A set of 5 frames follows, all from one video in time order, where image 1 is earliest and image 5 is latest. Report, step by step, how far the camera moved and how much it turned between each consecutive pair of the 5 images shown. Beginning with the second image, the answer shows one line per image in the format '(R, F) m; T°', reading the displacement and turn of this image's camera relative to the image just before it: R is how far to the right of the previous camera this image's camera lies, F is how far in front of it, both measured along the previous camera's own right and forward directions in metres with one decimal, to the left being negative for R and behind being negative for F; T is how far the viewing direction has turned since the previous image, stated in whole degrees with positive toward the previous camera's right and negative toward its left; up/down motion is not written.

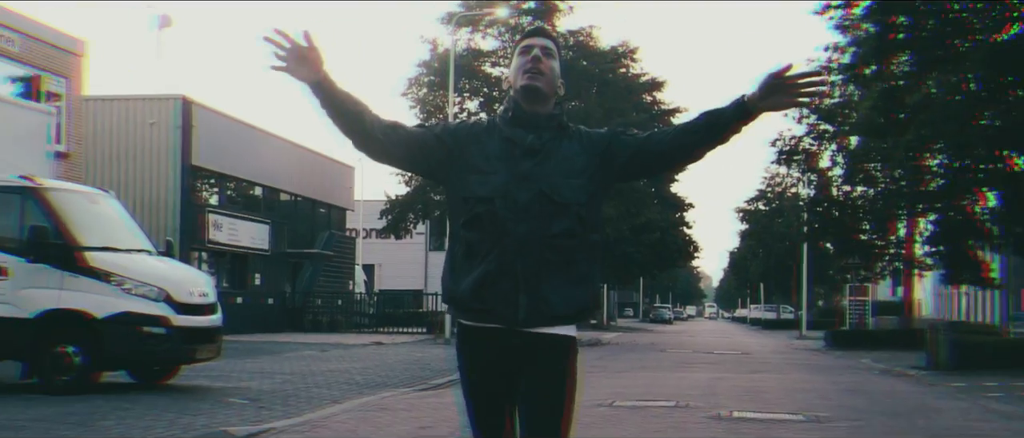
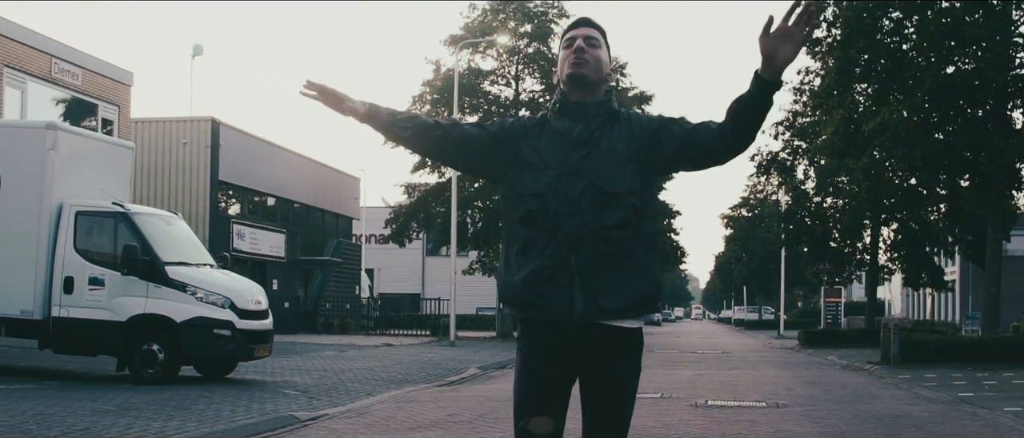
(-0.2, -2.3) m; 0°
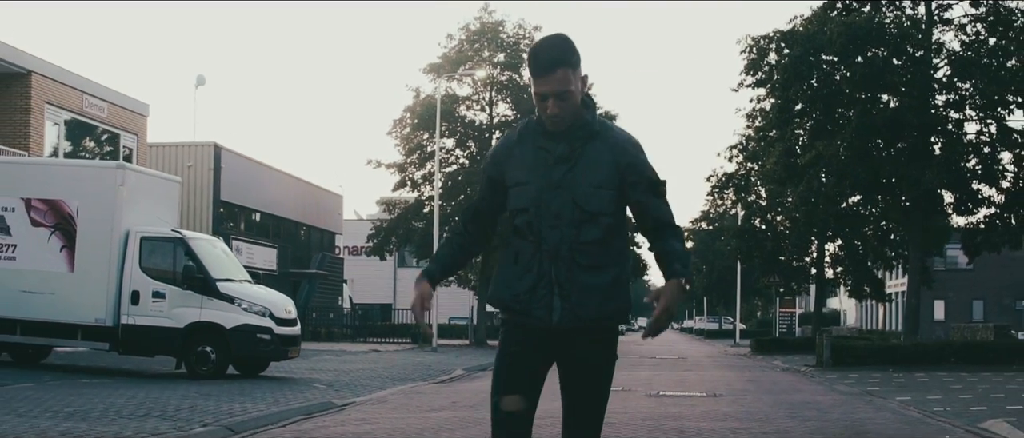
(-0.4, -3.1) m; +2°
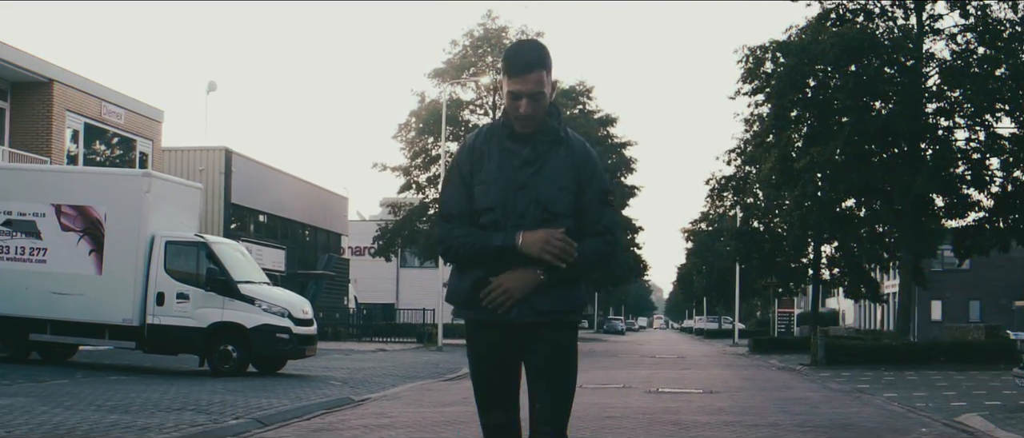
(-0.1, -0.9) m; 0°
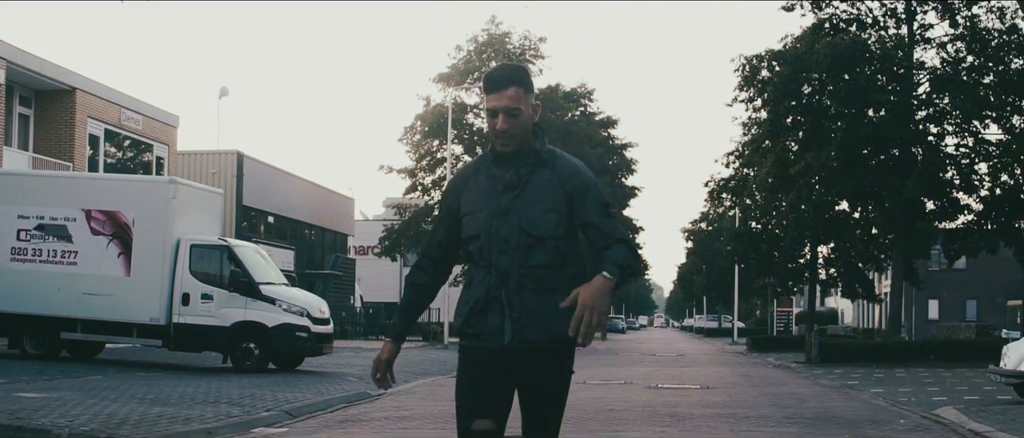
(-0.1, -1.0) m; 0°
